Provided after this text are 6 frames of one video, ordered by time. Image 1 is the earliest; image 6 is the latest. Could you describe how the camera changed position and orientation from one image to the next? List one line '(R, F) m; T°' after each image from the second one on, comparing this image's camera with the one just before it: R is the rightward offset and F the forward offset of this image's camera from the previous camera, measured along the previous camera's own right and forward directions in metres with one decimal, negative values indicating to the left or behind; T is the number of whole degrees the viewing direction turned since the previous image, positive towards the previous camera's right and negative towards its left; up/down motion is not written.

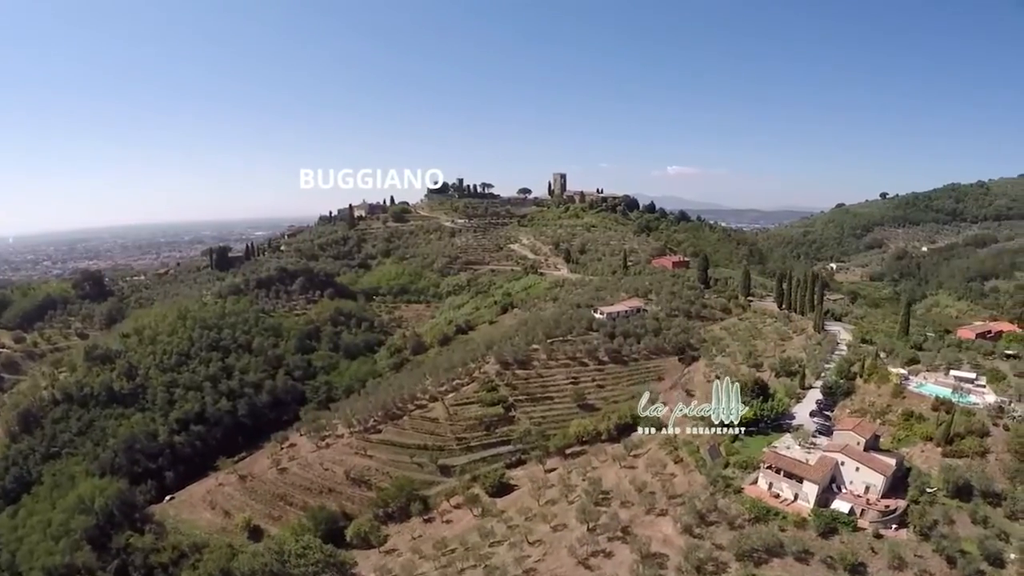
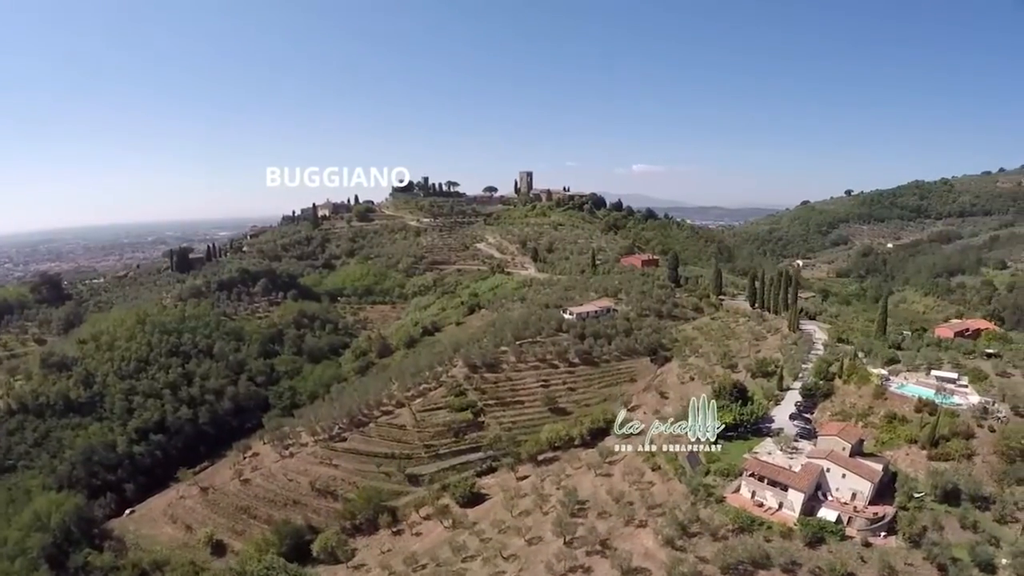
(0.0, +0.7) m; +3°
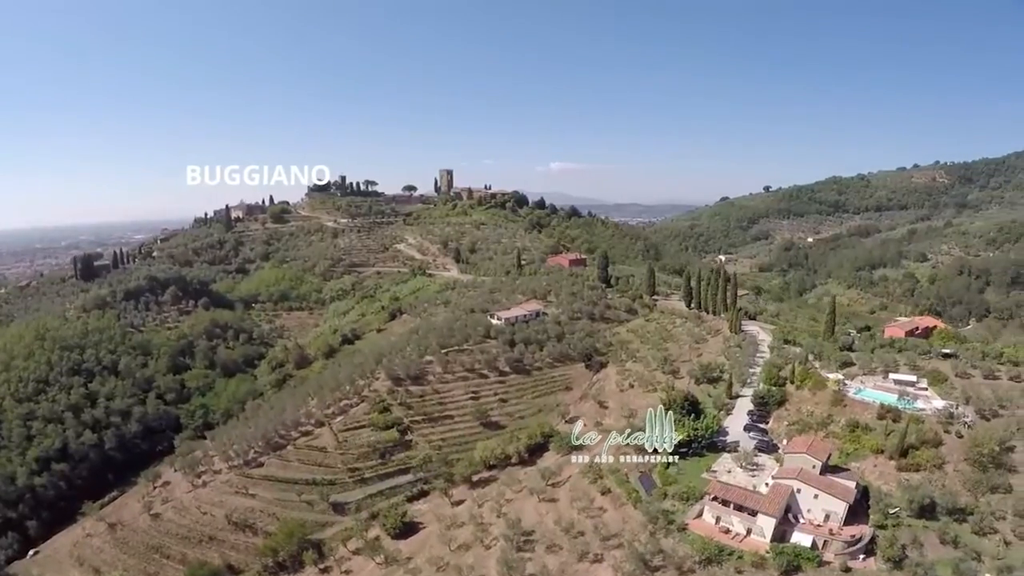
(-0.2, +1.6) m; +7°
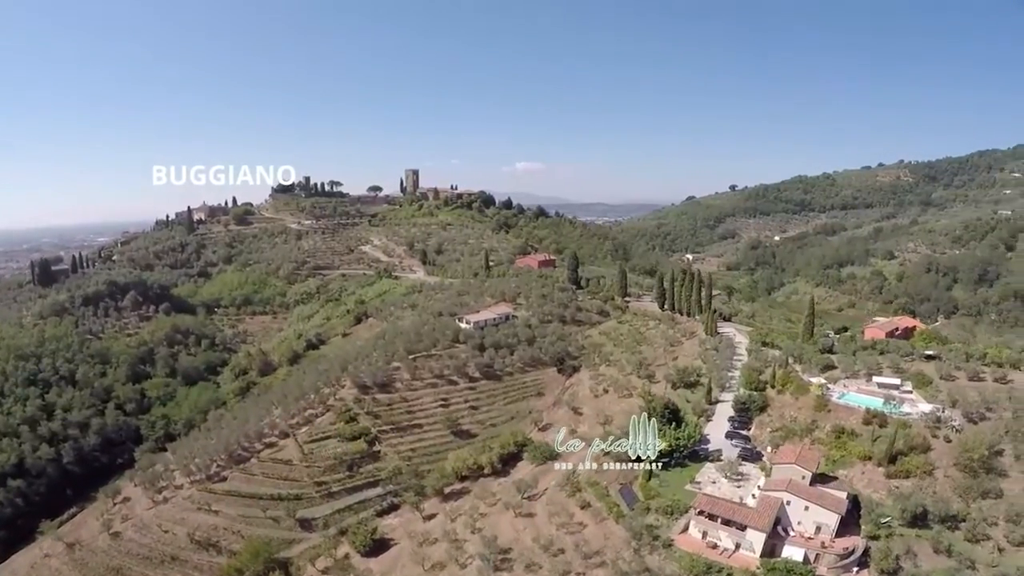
(-0.1, +0.6) m; +3°
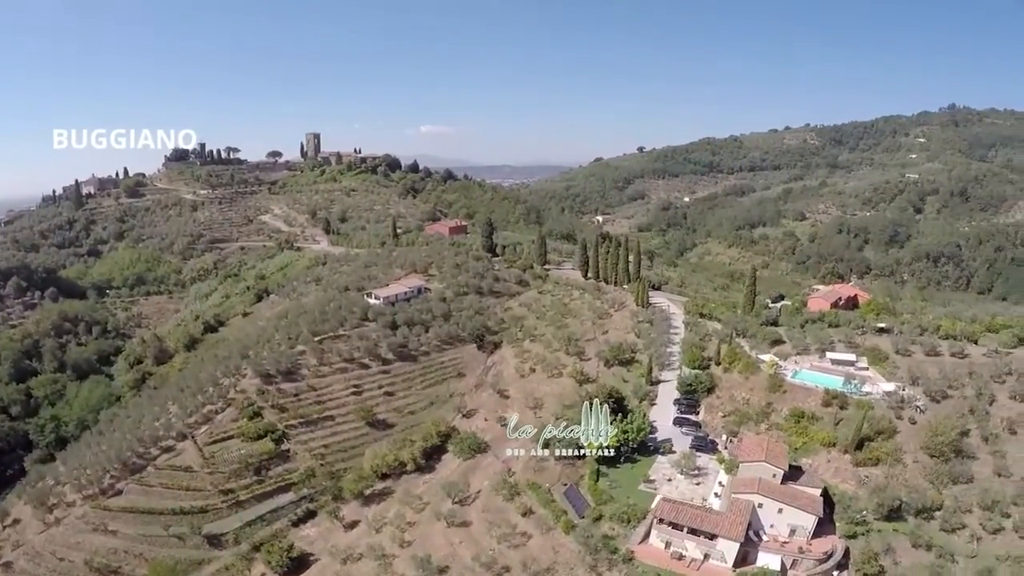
(-0.3, +1.8) m; +9°
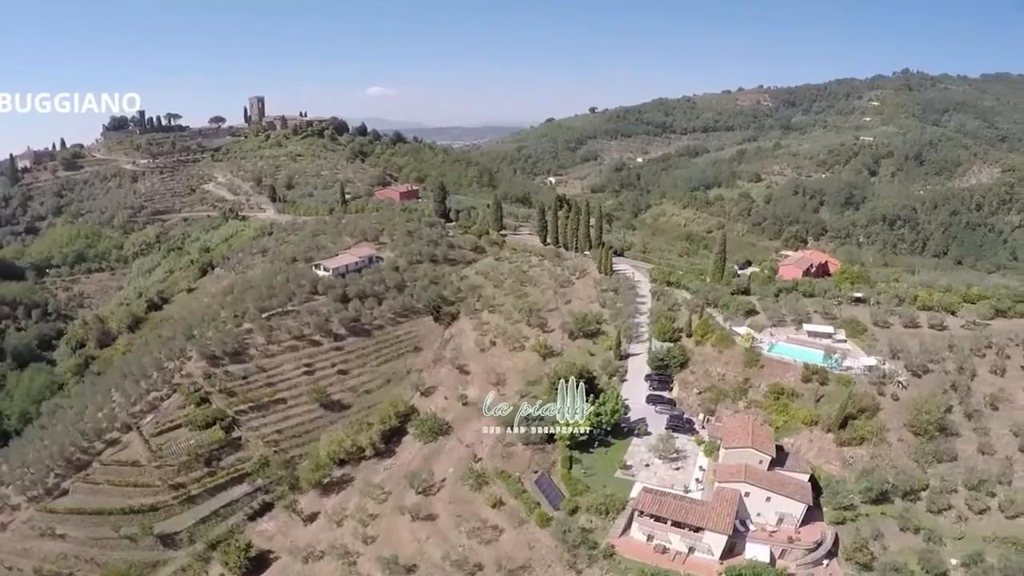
(-0.1, +1.0) m; +4°
